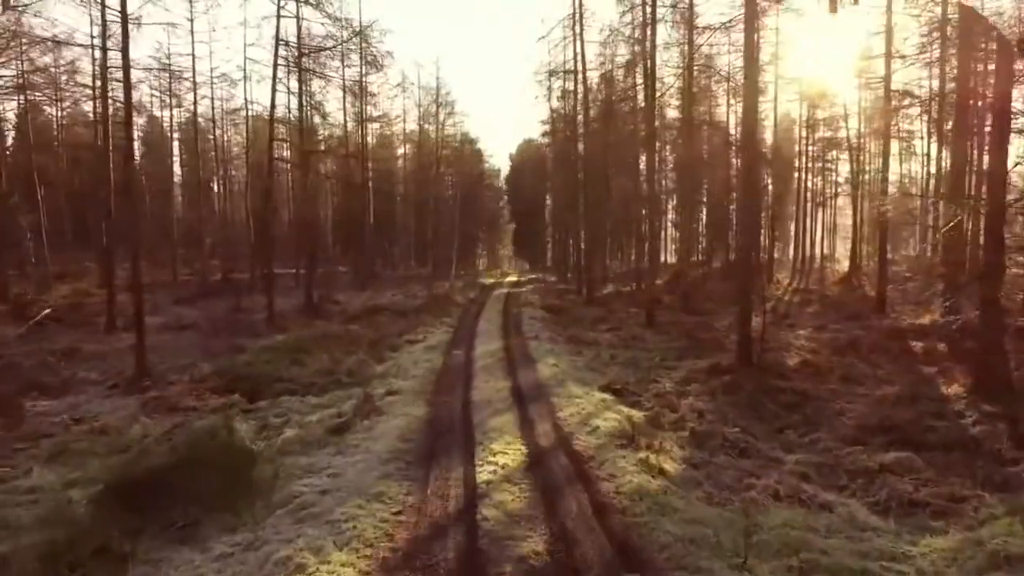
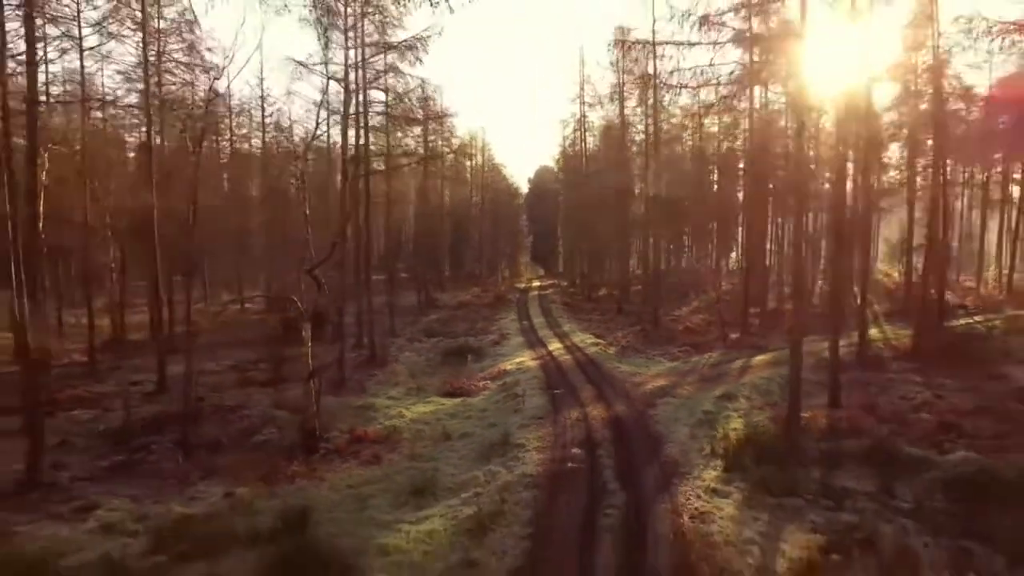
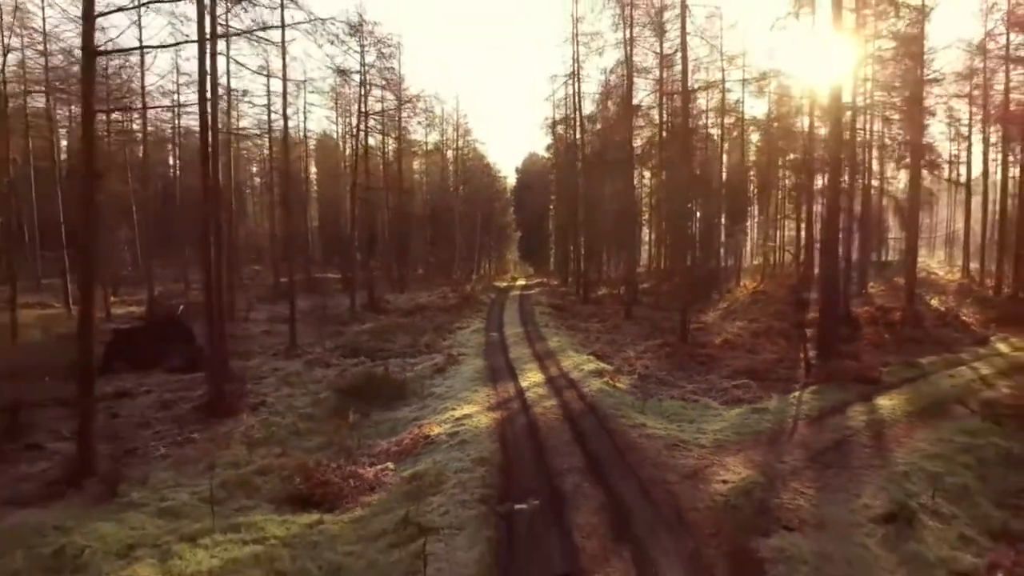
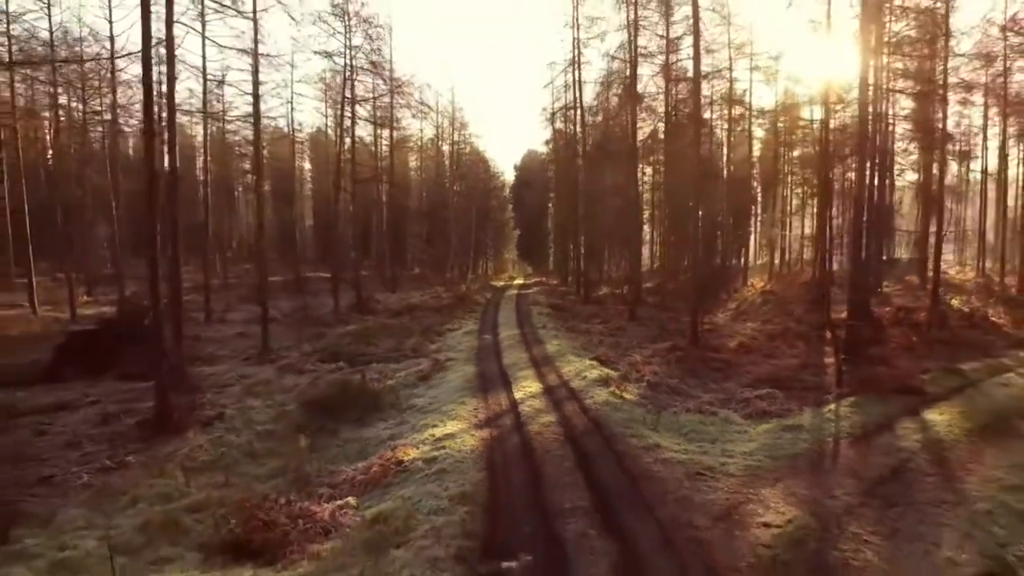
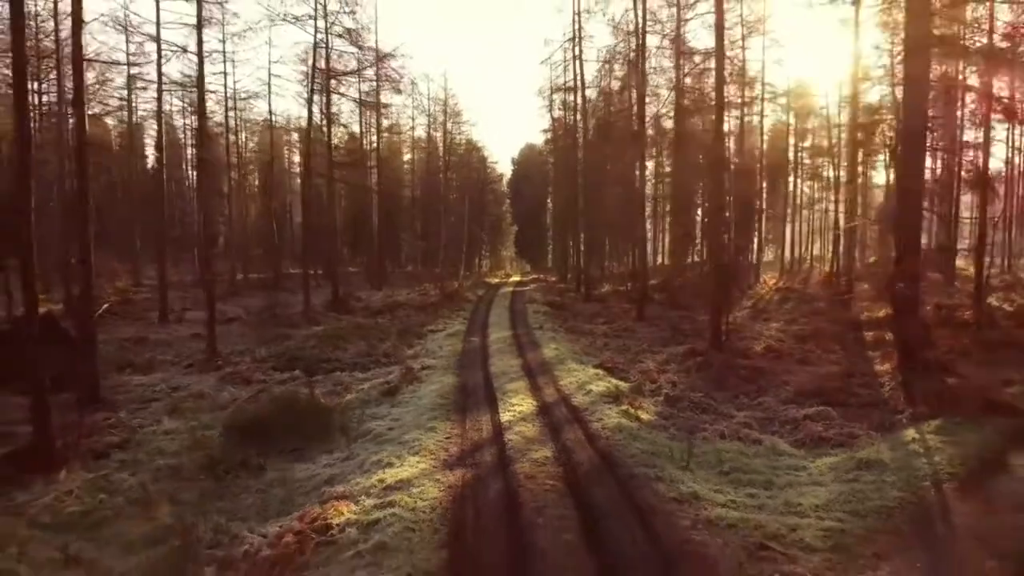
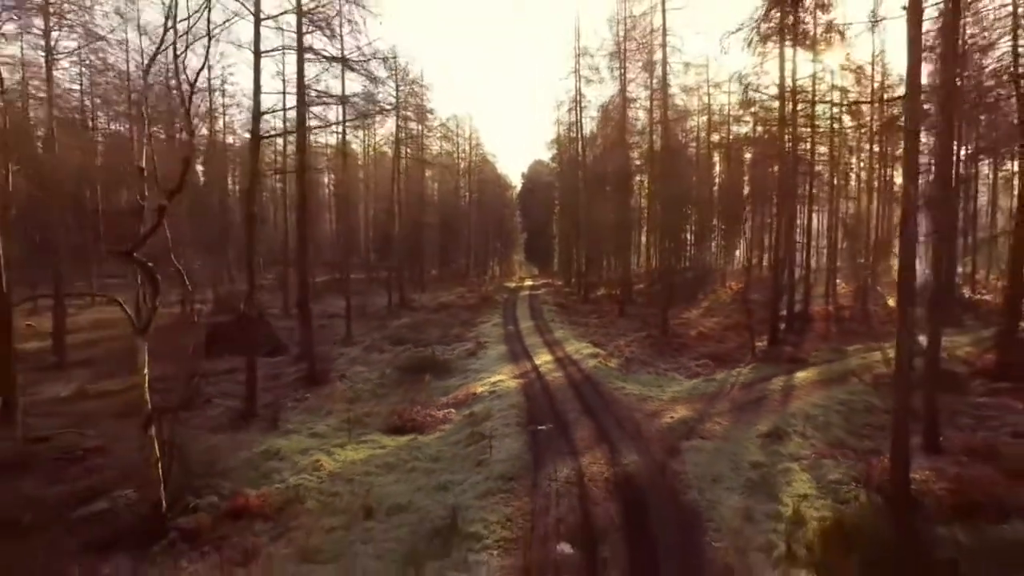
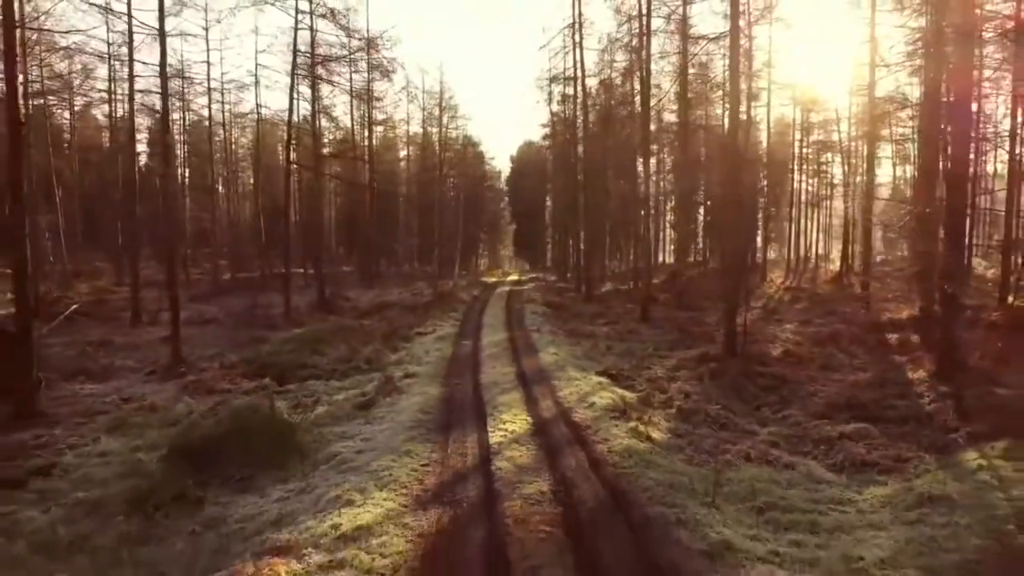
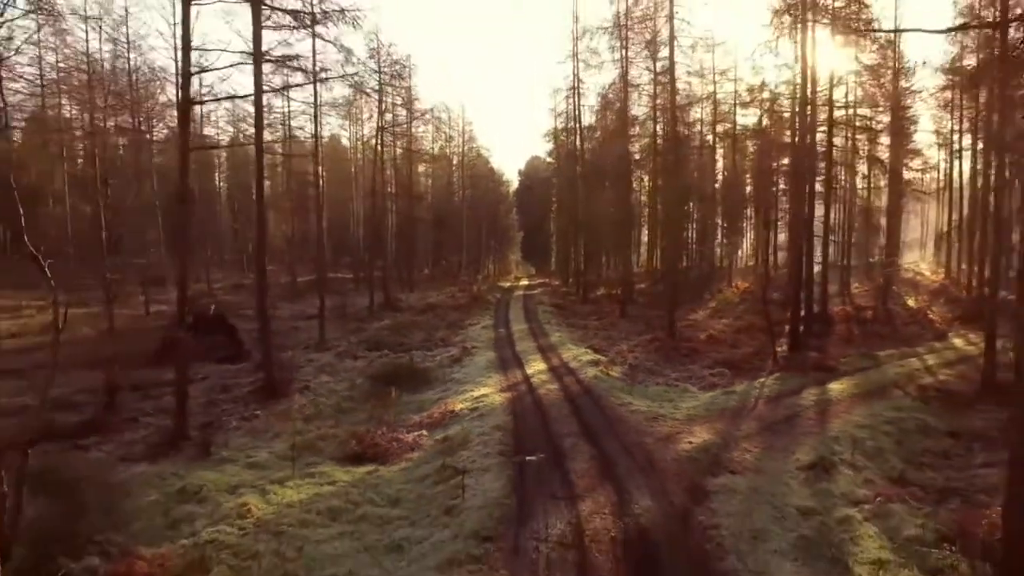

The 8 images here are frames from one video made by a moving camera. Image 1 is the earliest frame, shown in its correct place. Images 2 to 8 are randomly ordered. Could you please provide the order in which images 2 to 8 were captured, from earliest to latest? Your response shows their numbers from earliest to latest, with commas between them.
7, 5, 4, 3, 8, 6, 2
